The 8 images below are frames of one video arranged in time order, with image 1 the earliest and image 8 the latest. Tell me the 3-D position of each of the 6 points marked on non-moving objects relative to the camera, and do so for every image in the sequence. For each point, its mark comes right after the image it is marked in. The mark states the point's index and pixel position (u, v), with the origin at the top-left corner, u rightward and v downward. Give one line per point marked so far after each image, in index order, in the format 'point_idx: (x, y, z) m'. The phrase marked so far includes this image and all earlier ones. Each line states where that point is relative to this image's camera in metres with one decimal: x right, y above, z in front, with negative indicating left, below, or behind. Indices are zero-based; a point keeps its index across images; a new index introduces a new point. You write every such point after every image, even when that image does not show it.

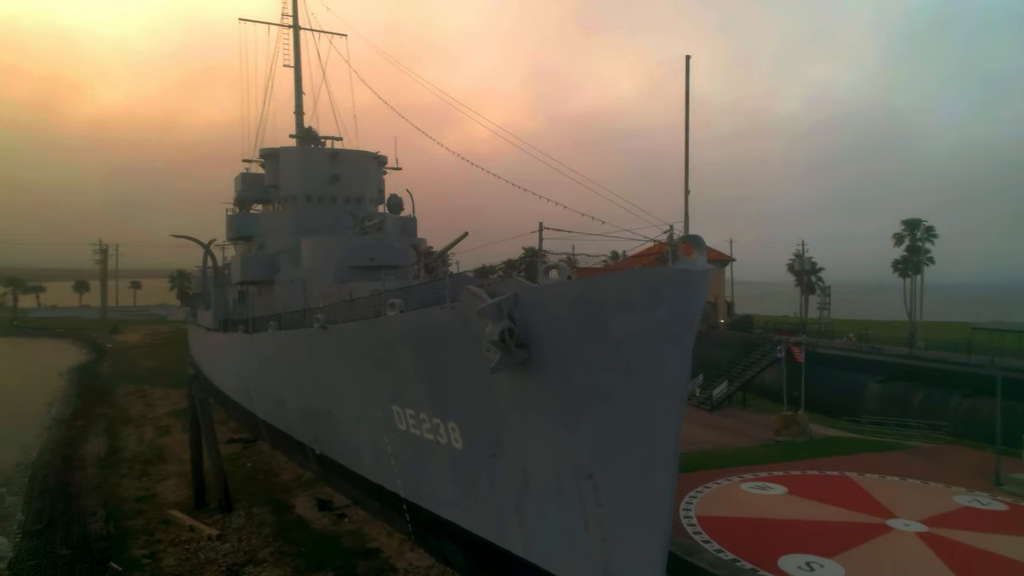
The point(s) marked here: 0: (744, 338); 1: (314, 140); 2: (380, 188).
0: (+5.4, -1.2, +16.8) m
1: (-3.9, +3.0, +14.4) m
2: (-2.5, +1.8, +13.2) m
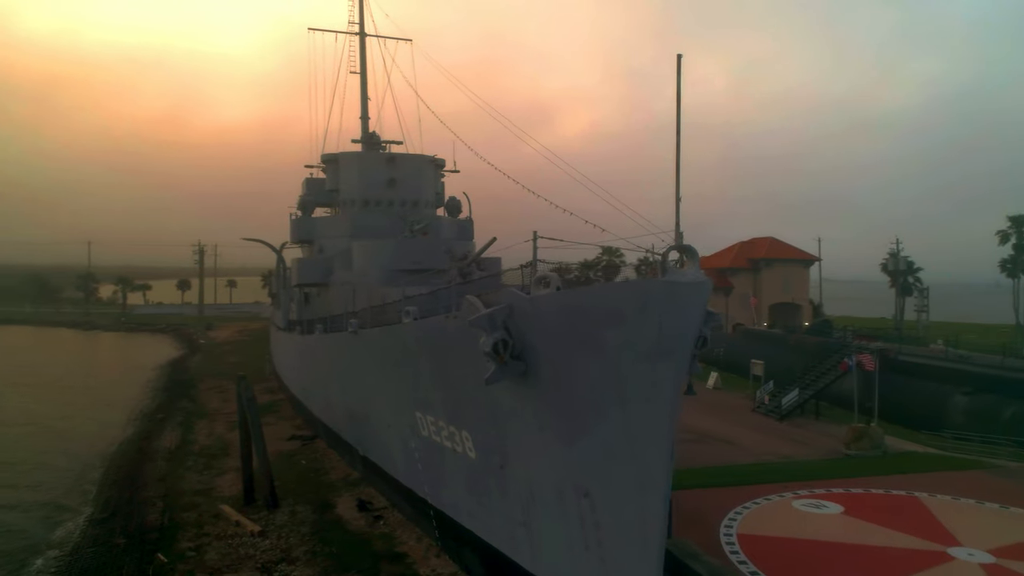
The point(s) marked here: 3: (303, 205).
0: (+6.8, -1.2, +15.9) m
1: (-2.7, +2.9, +14.7) m
2: (-1.4, +1.8, +13.3) m
3: (-3.8, +1.5, +13.2) m
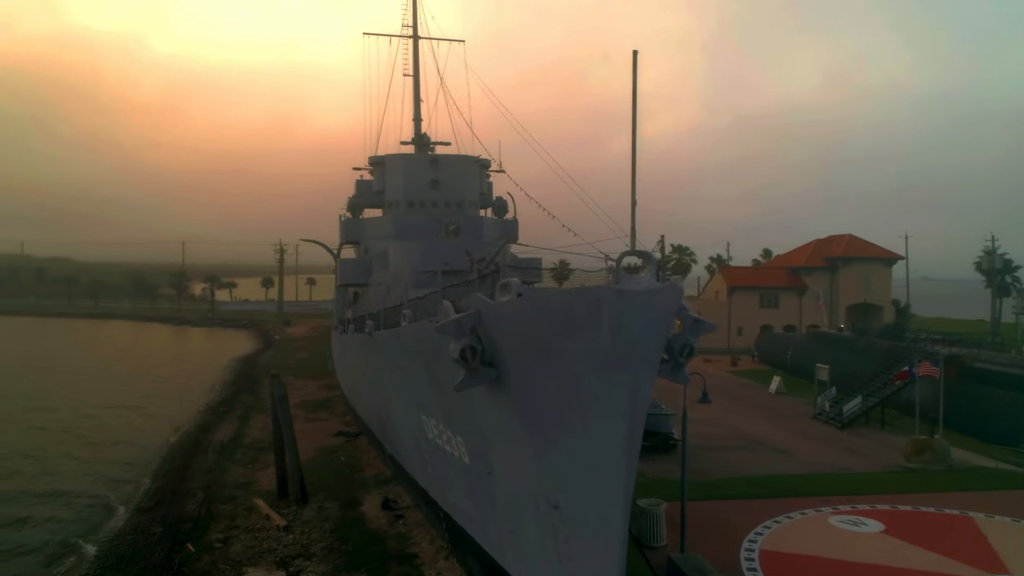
0: (+7.9, -1.2, +15.0) m
1: (-1.7, +3.0, +14.9) m
2: (-0.6, +1.8, +13.3) m
3: (-3.0, +1.5, +13.5) m
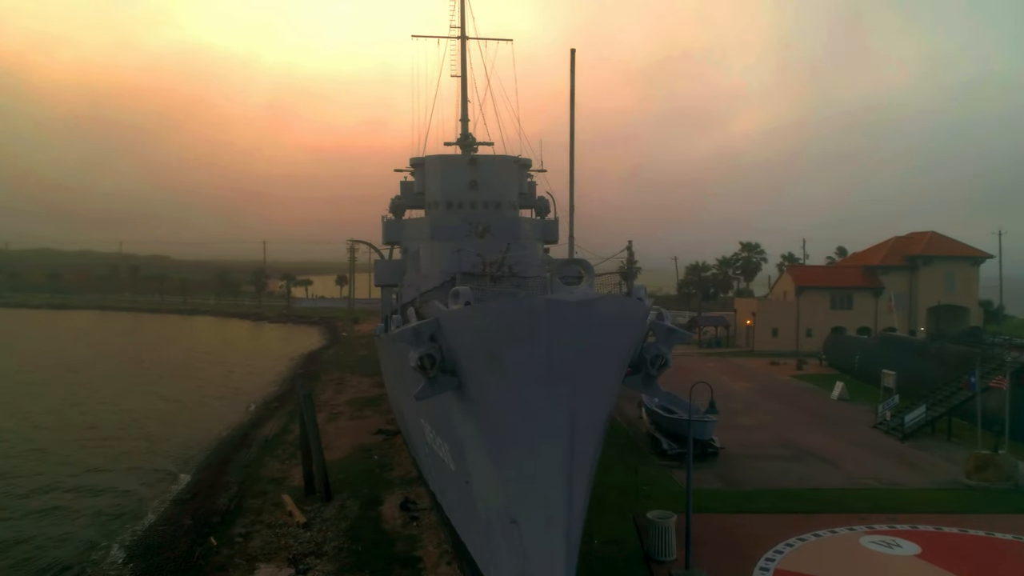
0: (+8.8, -1.3, +14.0) m
1: (-0.8, +2.9, +14.9) m
2: (+0.2, +1.8, +13.3) m
3: (-2.2, +1.5, +13.7) m
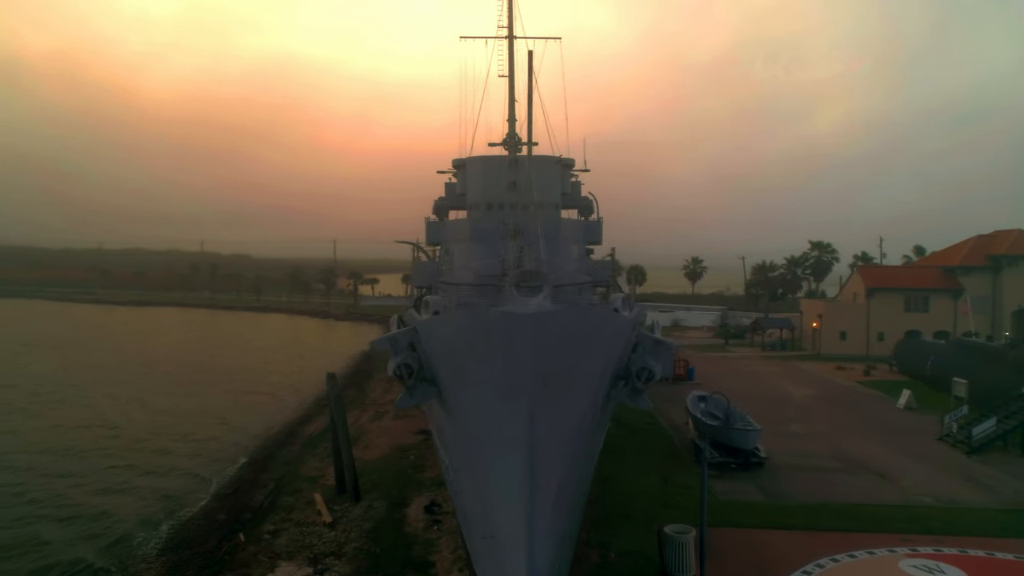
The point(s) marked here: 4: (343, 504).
0: (+9.6, -1.3, +13.0) m
1: (+0.1, +2.9, +14.8) m
2: (+1.0, +1.8, +13.1) m
3: (-1.4, +1.5, +13.7) m
4: (-2.1, -2.7, +8.9) m
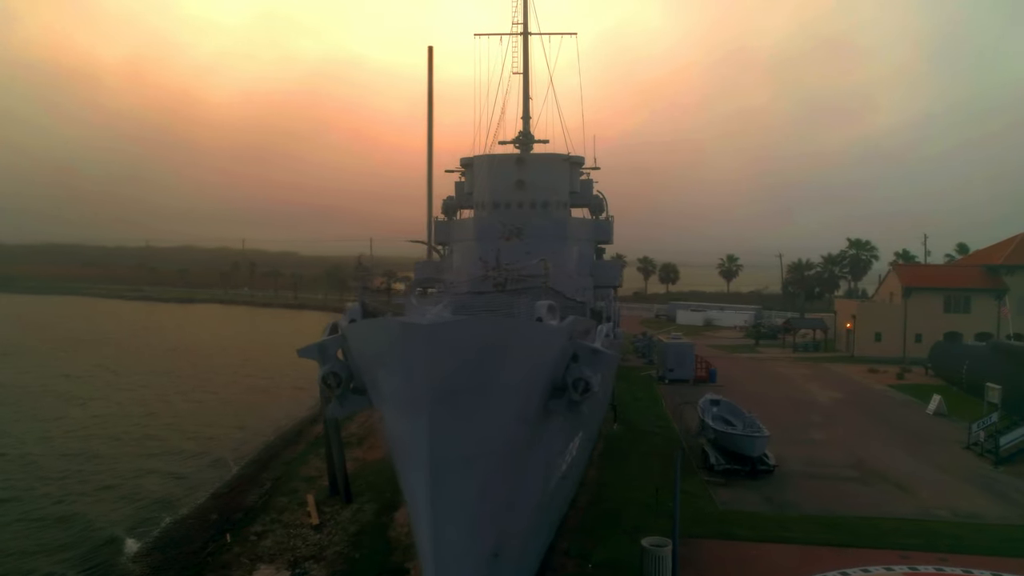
0: (+9.7, -1.4, +12.3) m
1: (+0.4, +2.9, +14.6) m
2: (+1.1, +1.8, +12.8) m
3: (-1.2, +1.5, +13.6) m
4: (-2.2, -2.7, +8.9) m
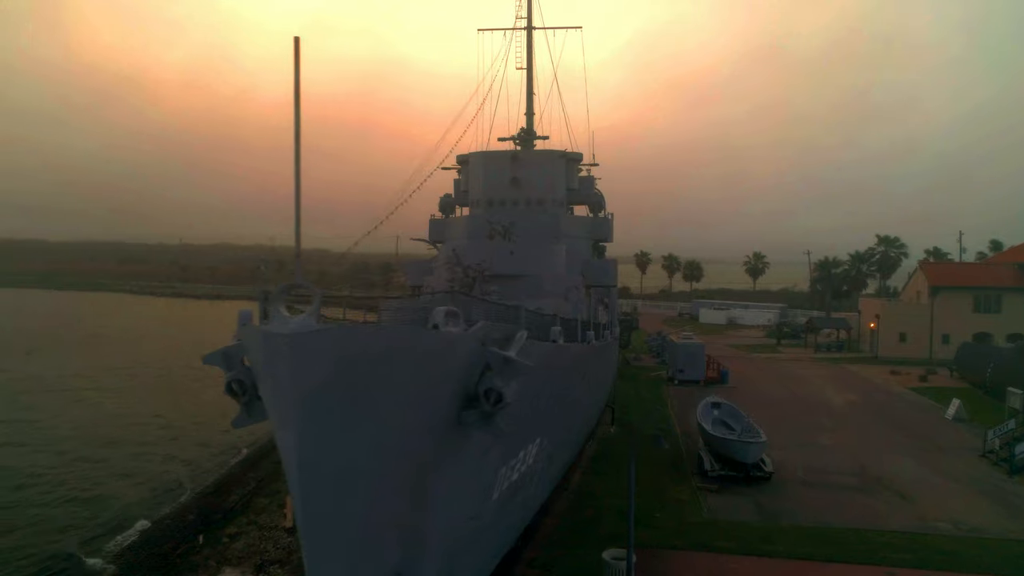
0: (+9.6, -1.4, +11.6) m
1: (+0.4, +3.0, +14.3) m
2: (+1.0, +1.8, +12.6) m
3: (-1.2, +1.5, +13.4) m
4: (-2.5, -2.7, +8.8) m
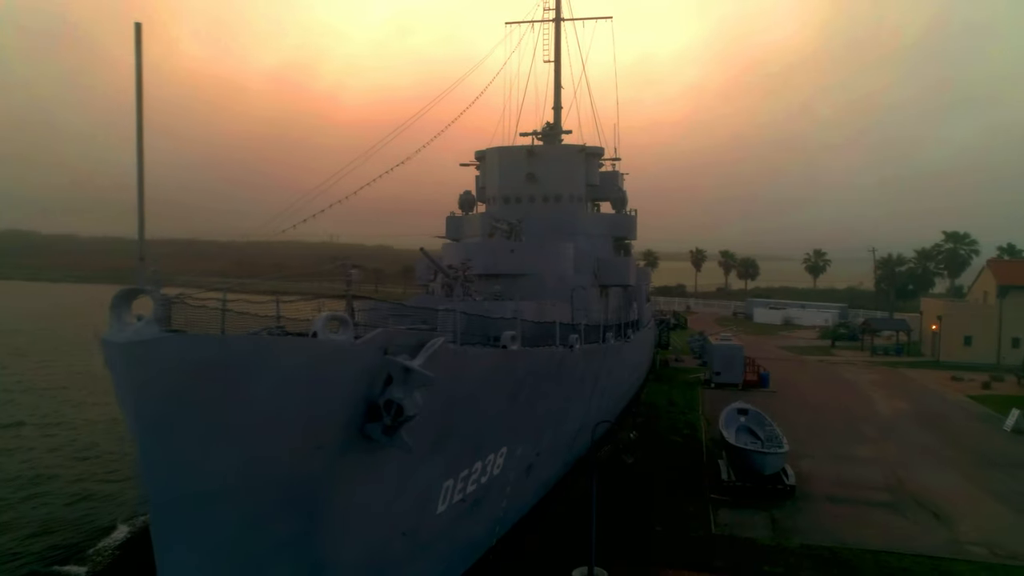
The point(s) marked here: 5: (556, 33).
0: (+9.7, -1.4, +10.4) m
1: (+0.9, +3.0, +13.9) m
2: (+1.3, +1.8, +12.1) m
3: (-0.8, +1.6, +13.2) m
4: (-2.5, -2.7, +8.7) m
5: (+0.9, +5.3, +14.8) m
